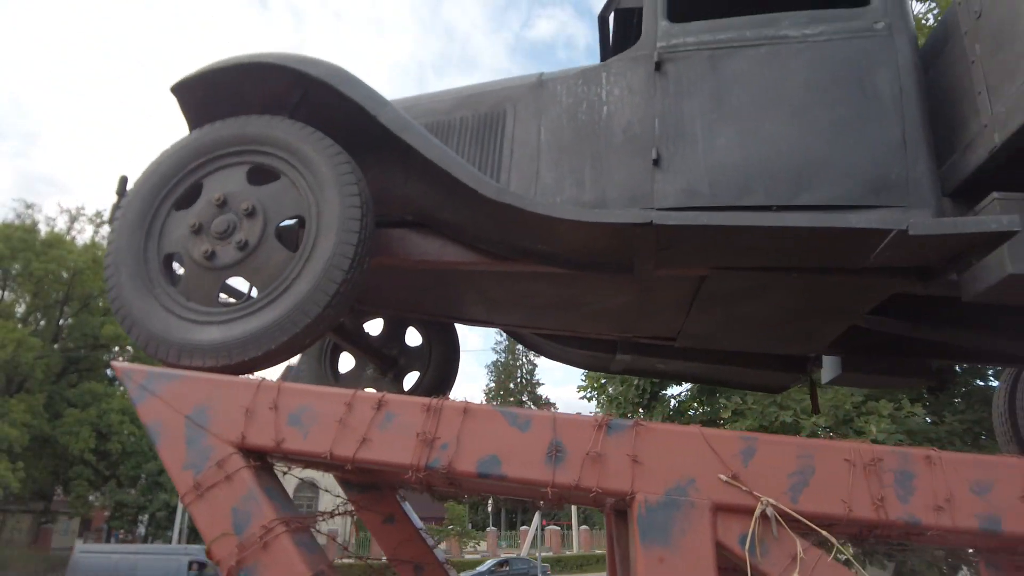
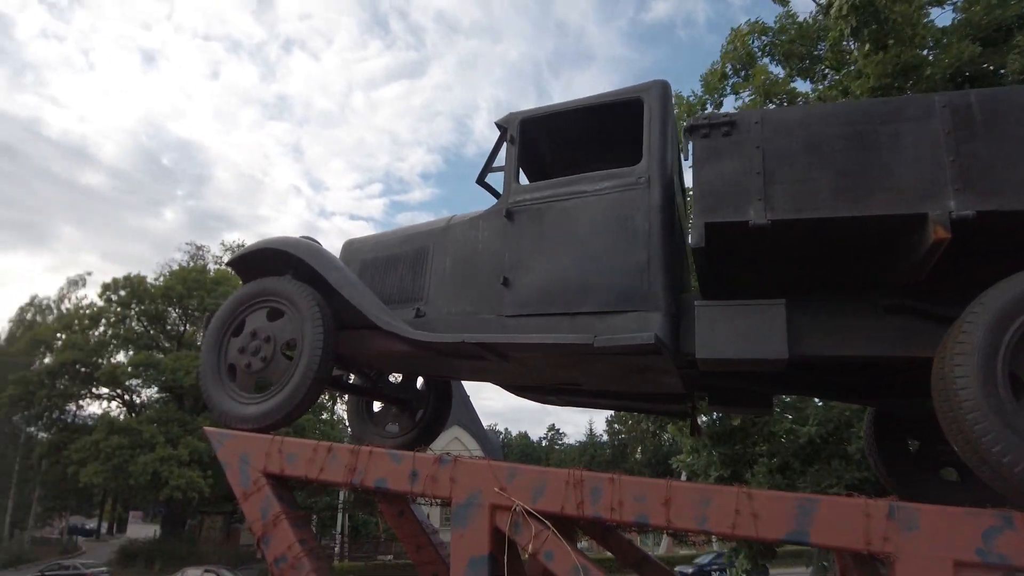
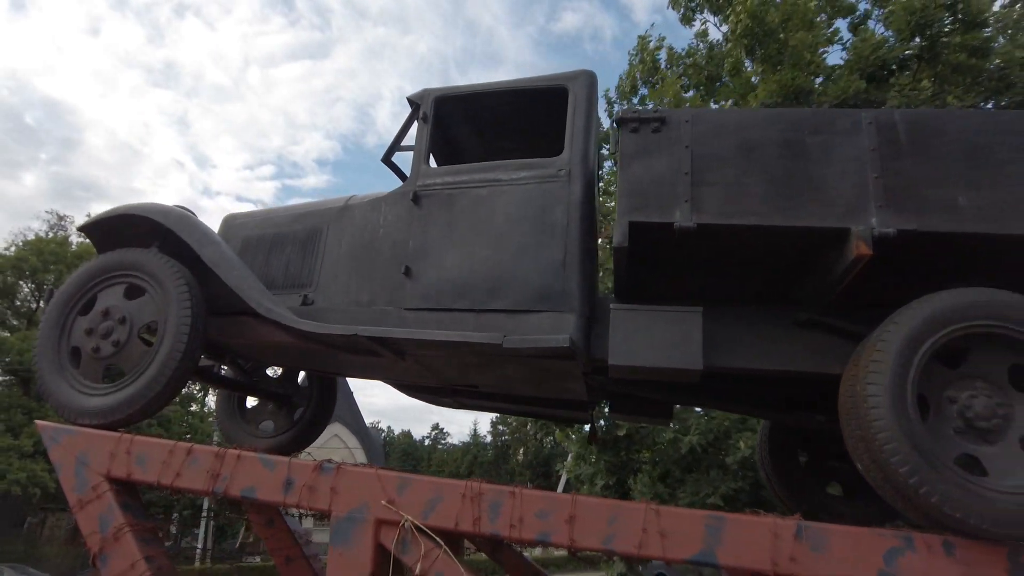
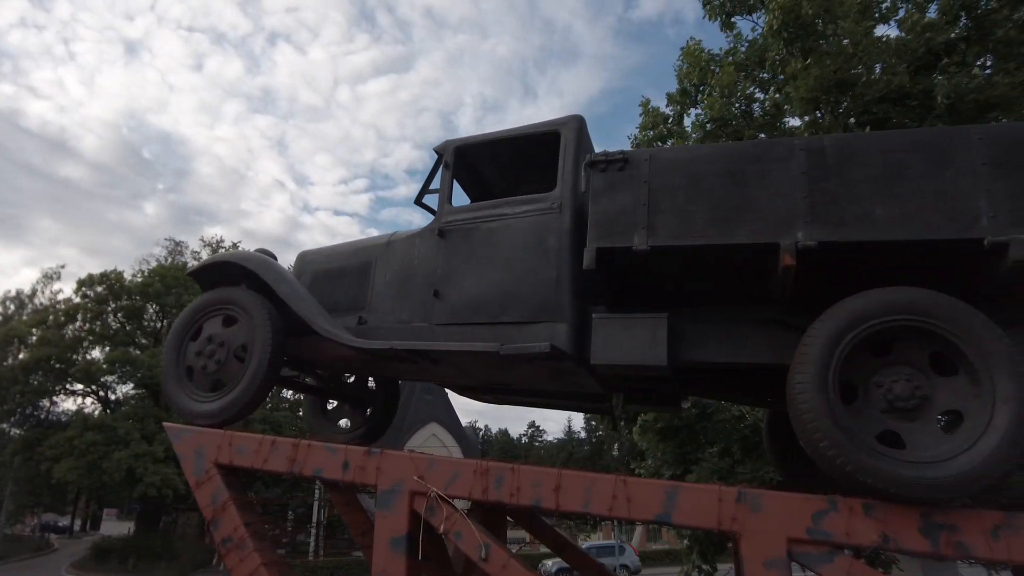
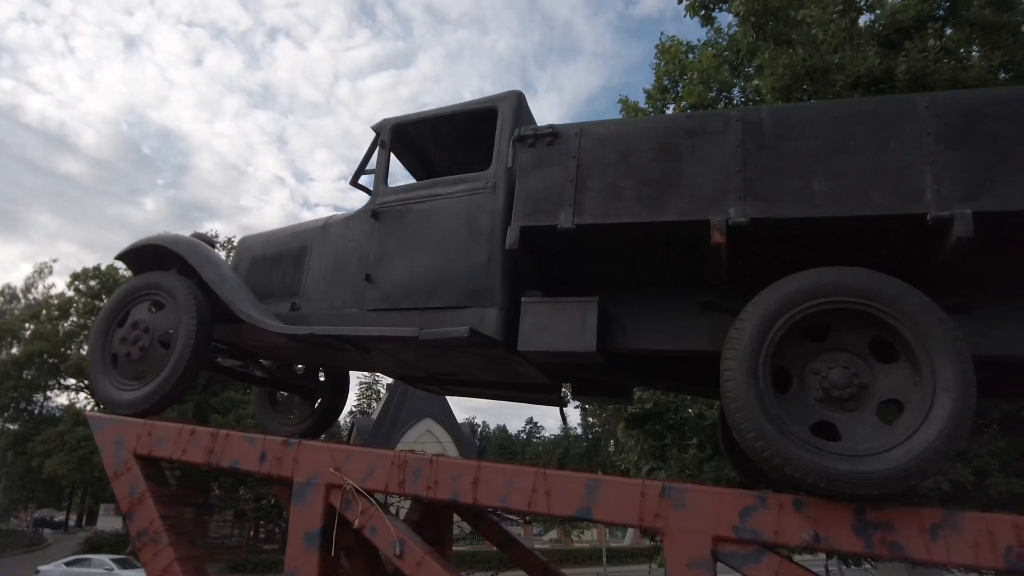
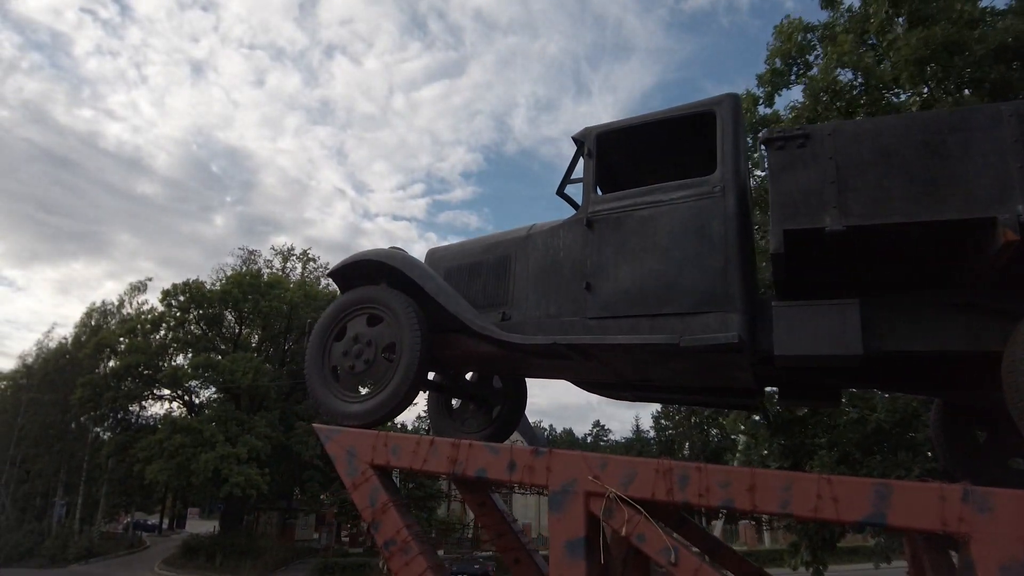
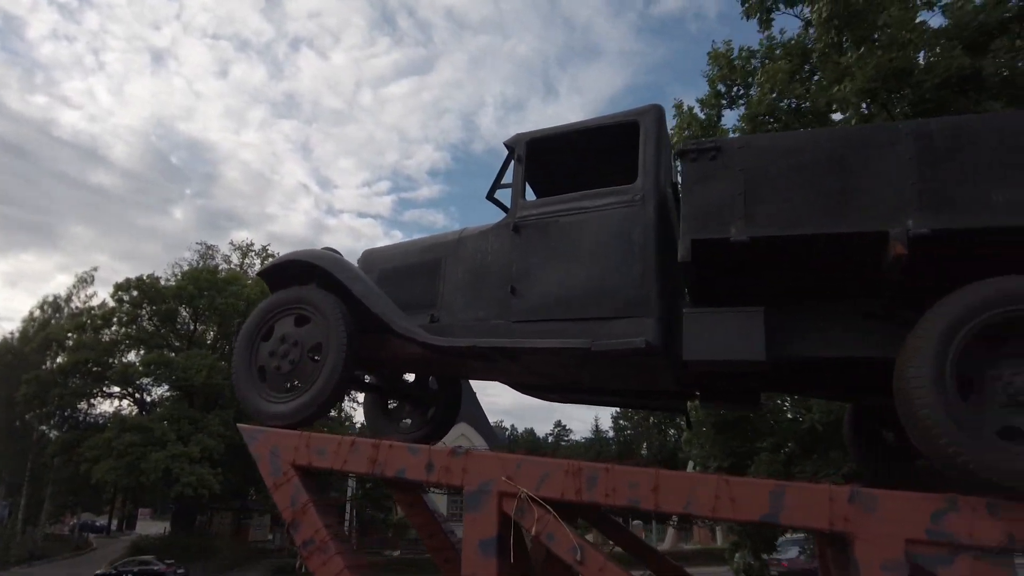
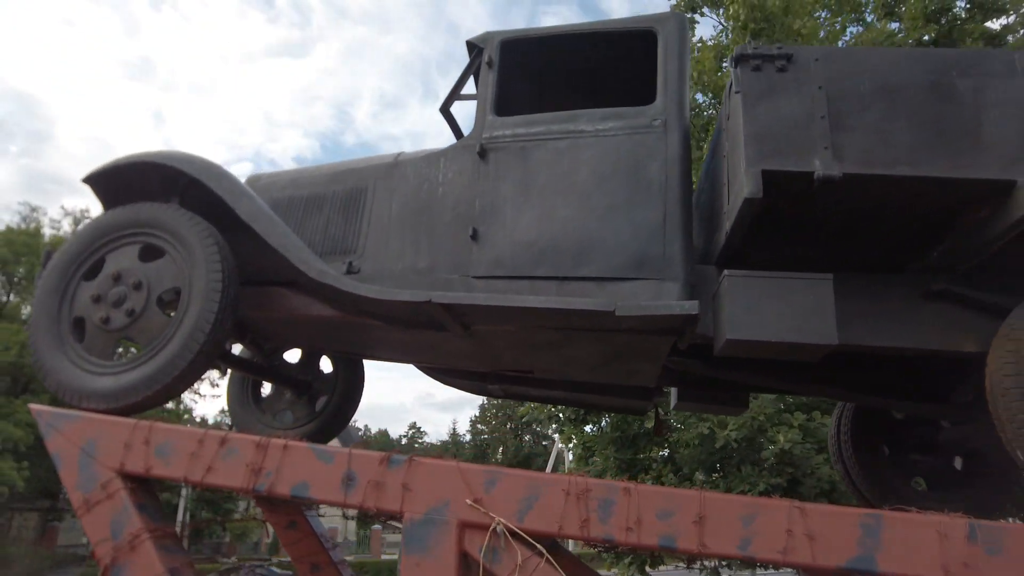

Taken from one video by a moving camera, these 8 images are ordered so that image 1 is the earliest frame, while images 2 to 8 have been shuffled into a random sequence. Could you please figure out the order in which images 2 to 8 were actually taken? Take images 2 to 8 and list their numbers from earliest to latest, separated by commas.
8, 3, 2, 6, 7, 4, 5
